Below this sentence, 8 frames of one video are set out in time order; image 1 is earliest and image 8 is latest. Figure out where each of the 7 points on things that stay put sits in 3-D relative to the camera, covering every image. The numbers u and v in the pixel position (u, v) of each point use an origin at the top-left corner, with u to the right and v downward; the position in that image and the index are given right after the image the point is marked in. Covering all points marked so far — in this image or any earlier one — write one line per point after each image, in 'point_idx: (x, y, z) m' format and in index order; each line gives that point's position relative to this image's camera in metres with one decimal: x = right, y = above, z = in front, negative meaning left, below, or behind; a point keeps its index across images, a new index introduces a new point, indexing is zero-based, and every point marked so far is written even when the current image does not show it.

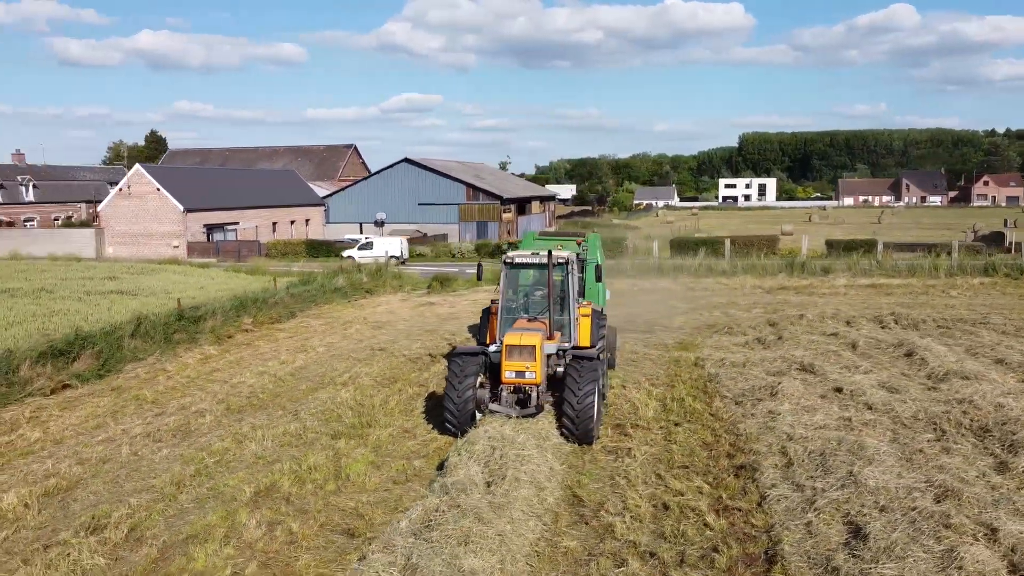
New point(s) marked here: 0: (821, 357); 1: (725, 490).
0: (+4.1, -0.9, +10.9) m
1: (+1.7, -1.6, +6.4) m
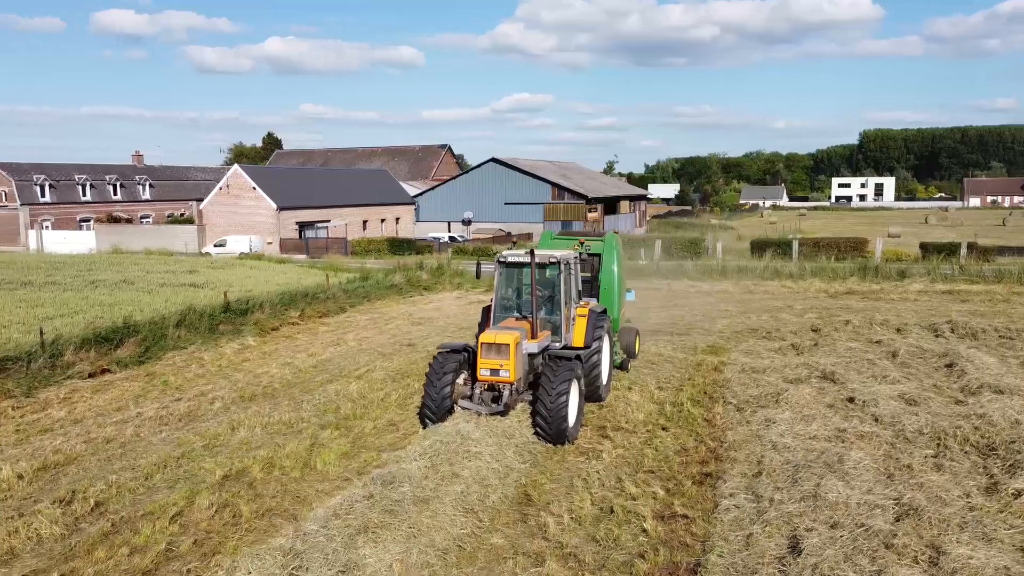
0: (+4.3, -1.0, +10.4) m
1: (+1.3, -1.6, +6.3) m
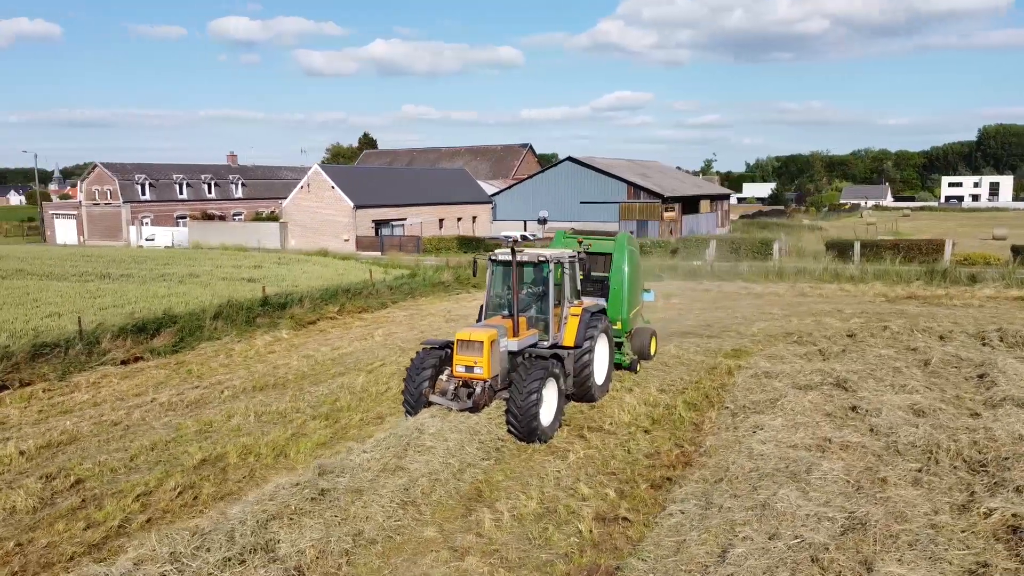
0: (+4.4, -1.1, +9.9) m
1: (+0.9, -1.6, +6.2) m
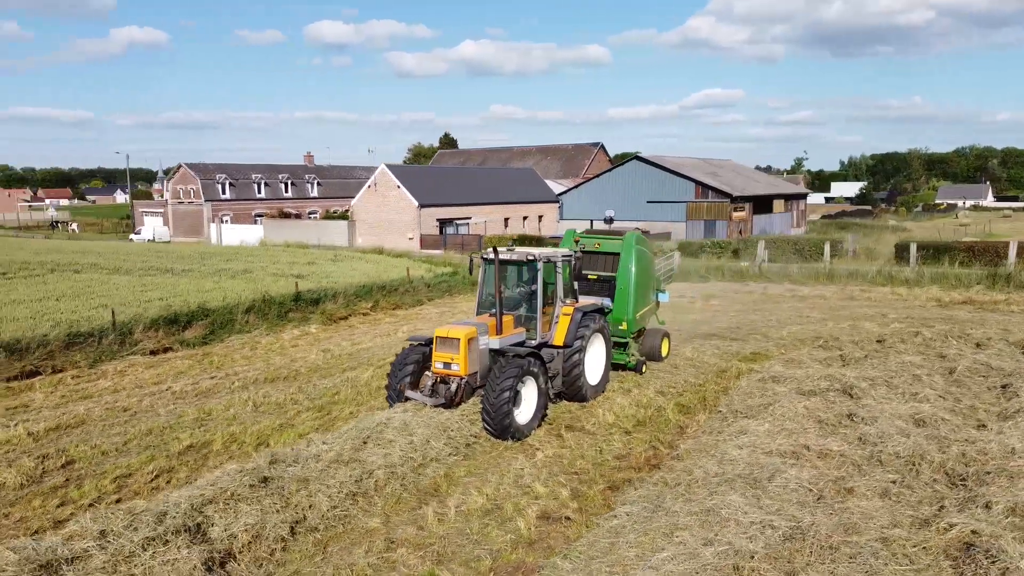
0: (+4.4, -1.1, +9.5) m
1: (+0.5, -1.6, +6.2) m
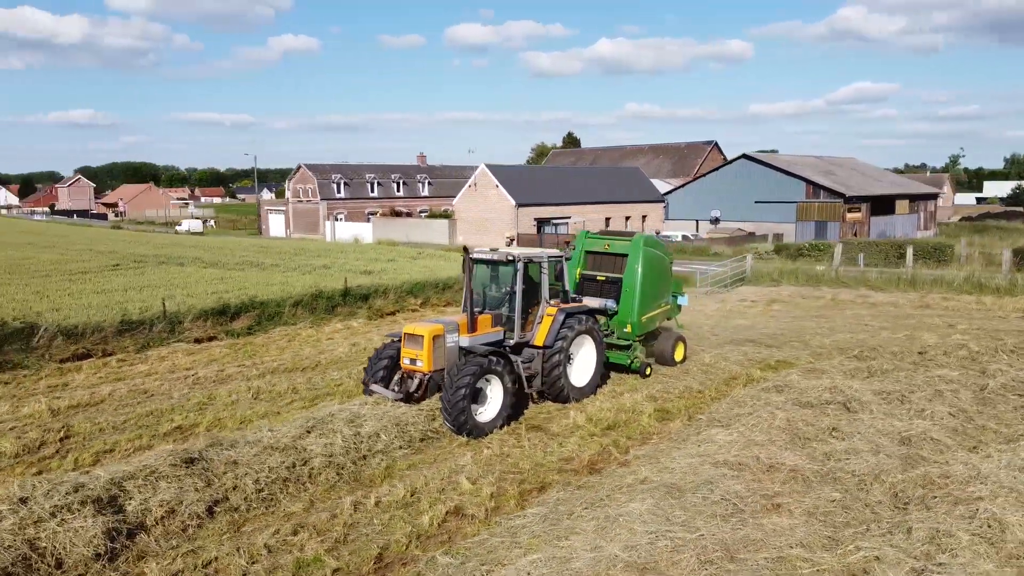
0: (+4.3, -1.2, +8.9) m
1: (-0.1, -1.6, +6.2) m
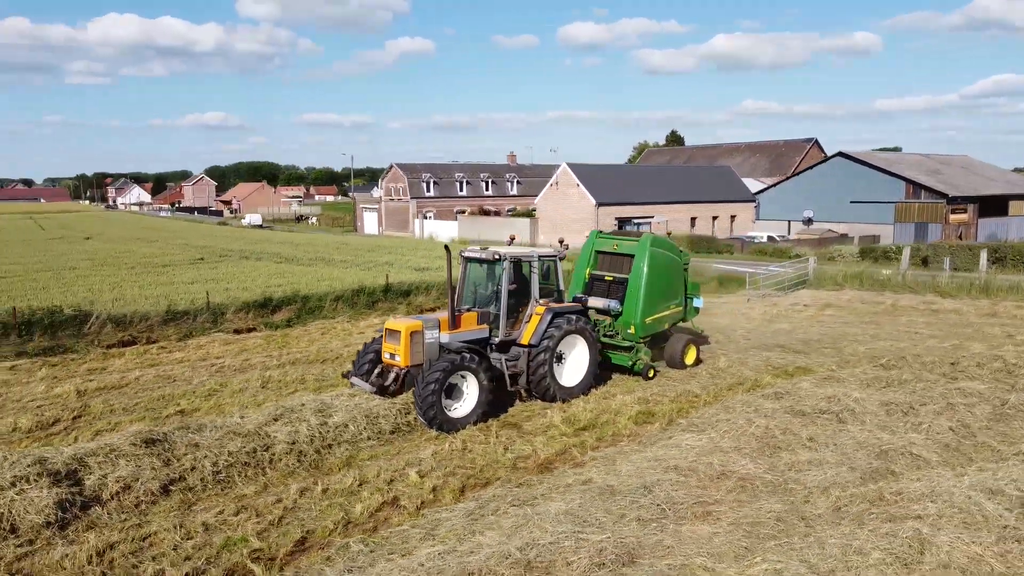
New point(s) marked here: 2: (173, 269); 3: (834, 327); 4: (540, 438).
0: (+4.1, -1.2, +8.4) m
1: (-0.6, -1.6, +6.4) m
2: (-8.2, +0.4, +19.5) m
3: (+5.4, -0.7, +13.6) m
4: (+0.3, -1.4, +7.7) m
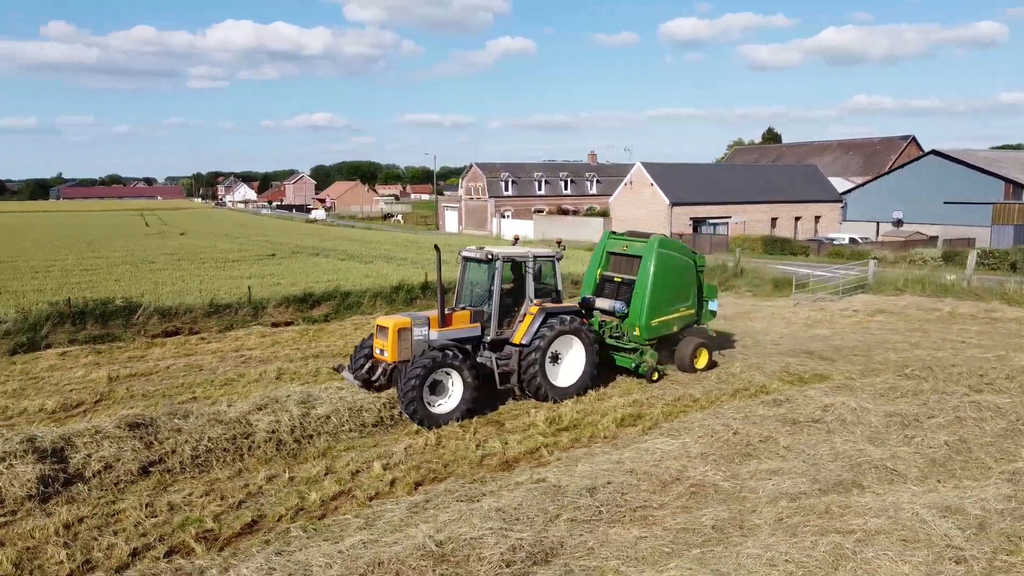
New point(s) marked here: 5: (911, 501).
0: (+4.0, -1.3, +8.0) m
1: (-0.9, -1.6, +6.6) m
2: (-6.9, +0.6, +20.5) m
3: (+5.9, -0.7, +13.0) m
4: (0.0, -1.4, +7.7) m
5: (+2.9, -1.5, +5.8) m
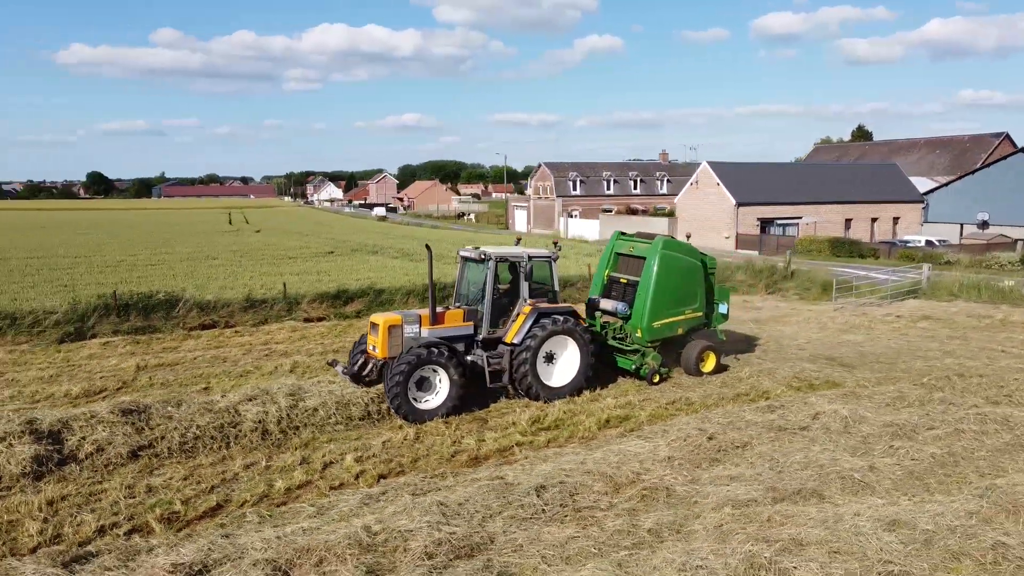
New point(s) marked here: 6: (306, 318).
0: (+3.8, -1.4, +7.7) m
1: (-1.3, -1.6, +6.8) m
2: (-5.7, +0.7, +21.2) m
3: (+6.2, -0.8, +12.5) m
4: (-0.2, -1.4, +7.9) m
5: (+2.4, -1.5, +5.6) m
6: (-3.5, -0.5, +13.8) m
